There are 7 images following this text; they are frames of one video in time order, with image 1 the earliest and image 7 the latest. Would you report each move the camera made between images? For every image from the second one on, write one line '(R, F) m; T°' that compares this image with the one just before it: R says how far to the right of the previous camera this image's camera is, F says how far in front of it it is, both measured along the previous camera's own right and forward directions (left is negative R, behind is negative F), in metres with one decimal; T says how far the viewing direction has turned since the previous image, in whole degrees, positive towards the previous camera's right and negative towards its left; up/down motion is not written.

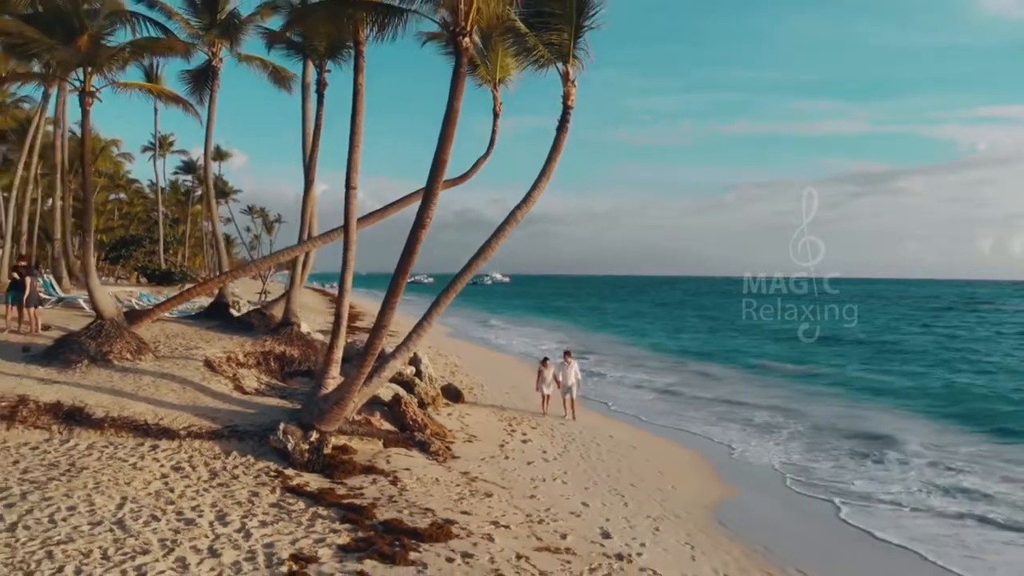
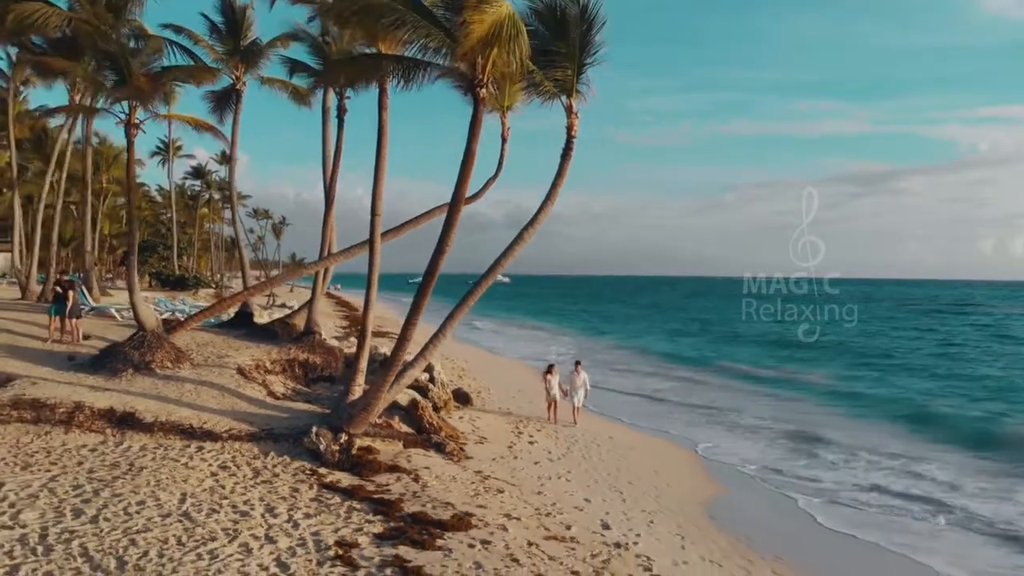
(-0.1, -0.7) m; 0°
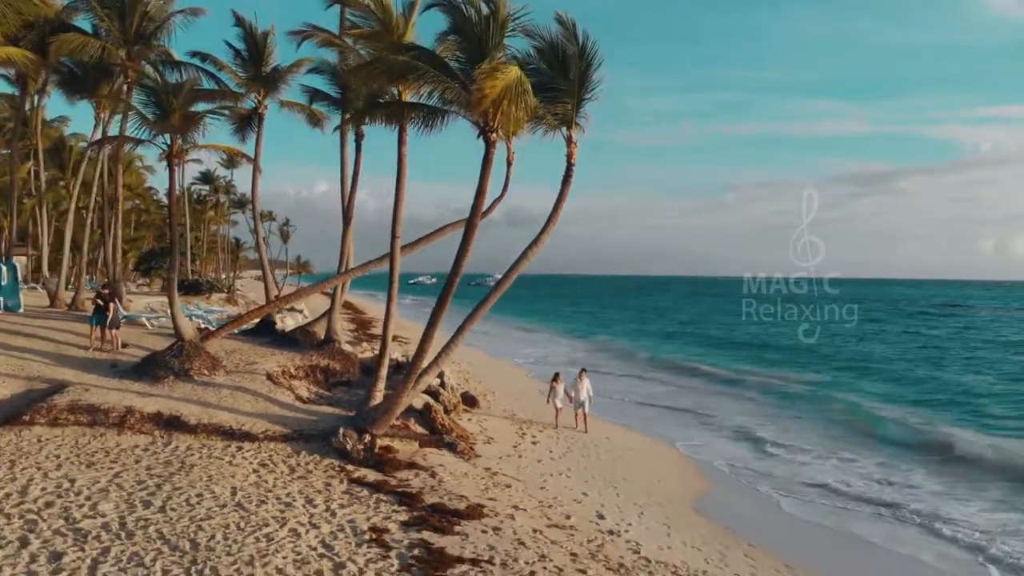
(-0.1, -0.9) m; 0°
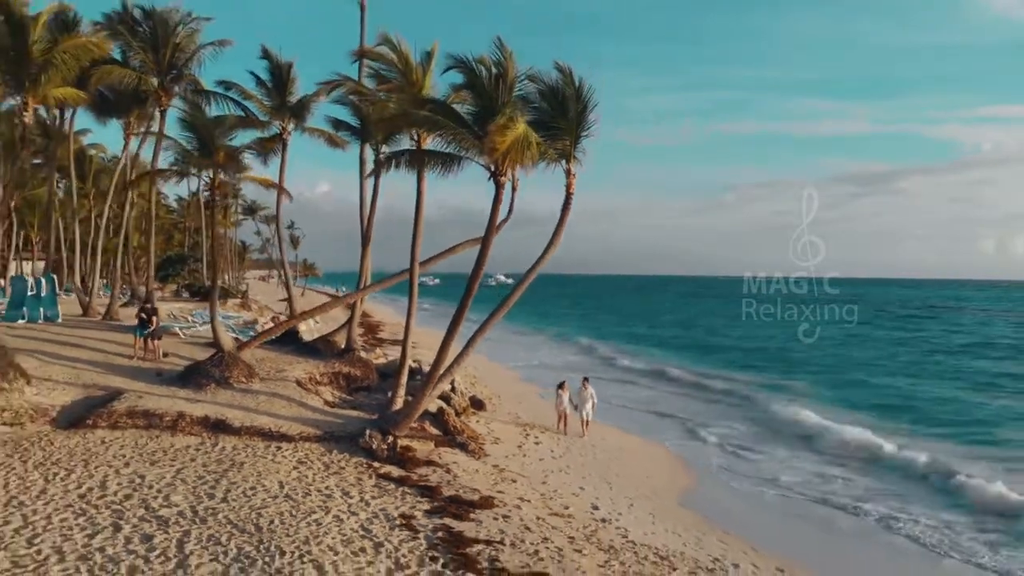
(-0.1, -1.1) m; 0°
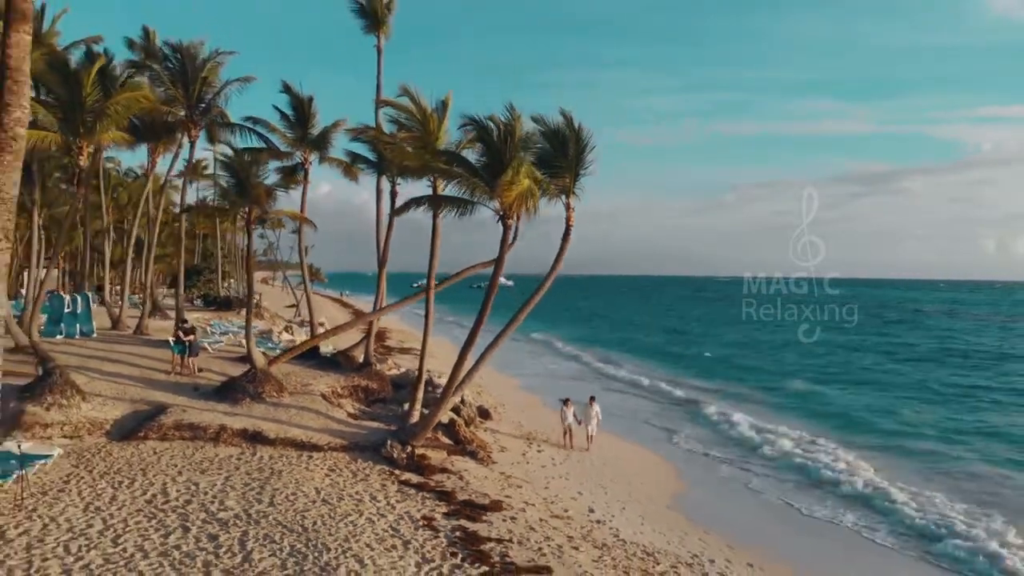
(-0.1, -1.2) m; 0°
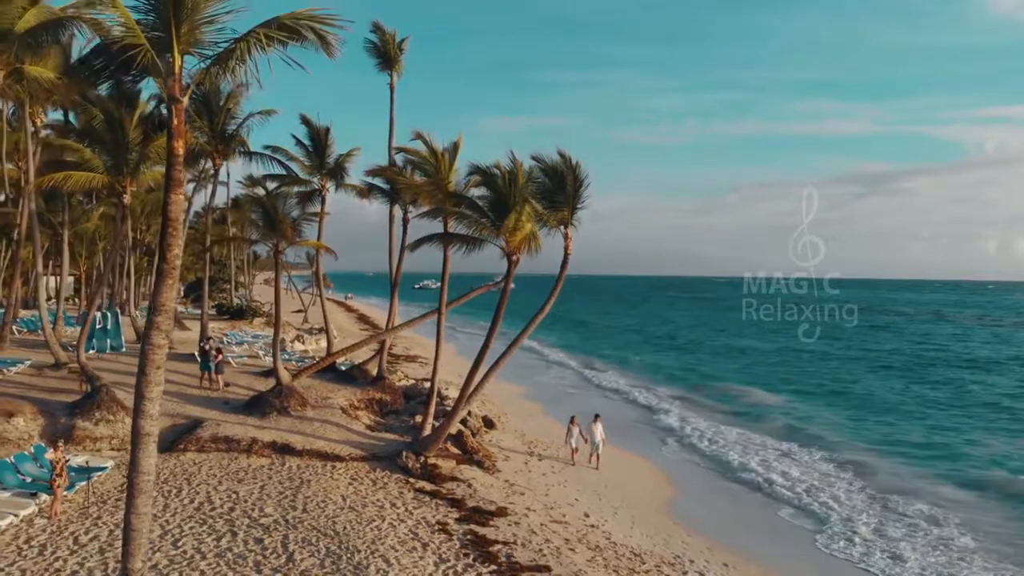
(0.0, -1.1) m; 0°
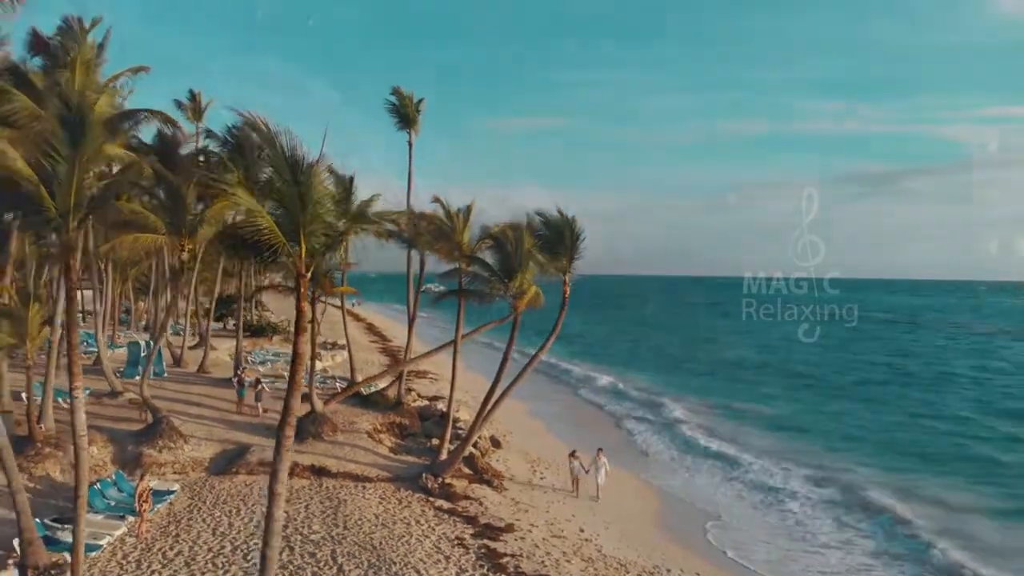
(-0.1, -1.9) m; 0°
